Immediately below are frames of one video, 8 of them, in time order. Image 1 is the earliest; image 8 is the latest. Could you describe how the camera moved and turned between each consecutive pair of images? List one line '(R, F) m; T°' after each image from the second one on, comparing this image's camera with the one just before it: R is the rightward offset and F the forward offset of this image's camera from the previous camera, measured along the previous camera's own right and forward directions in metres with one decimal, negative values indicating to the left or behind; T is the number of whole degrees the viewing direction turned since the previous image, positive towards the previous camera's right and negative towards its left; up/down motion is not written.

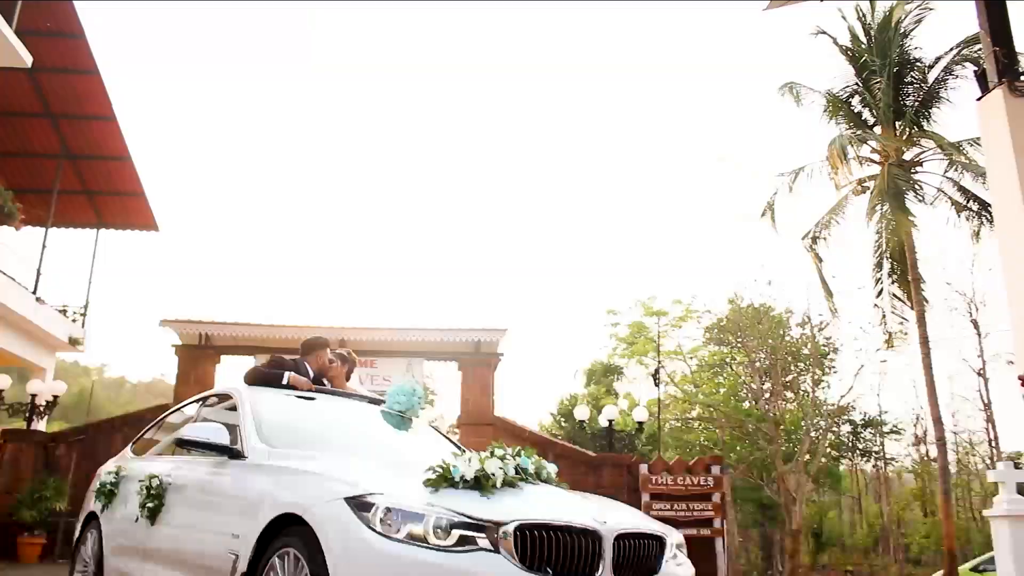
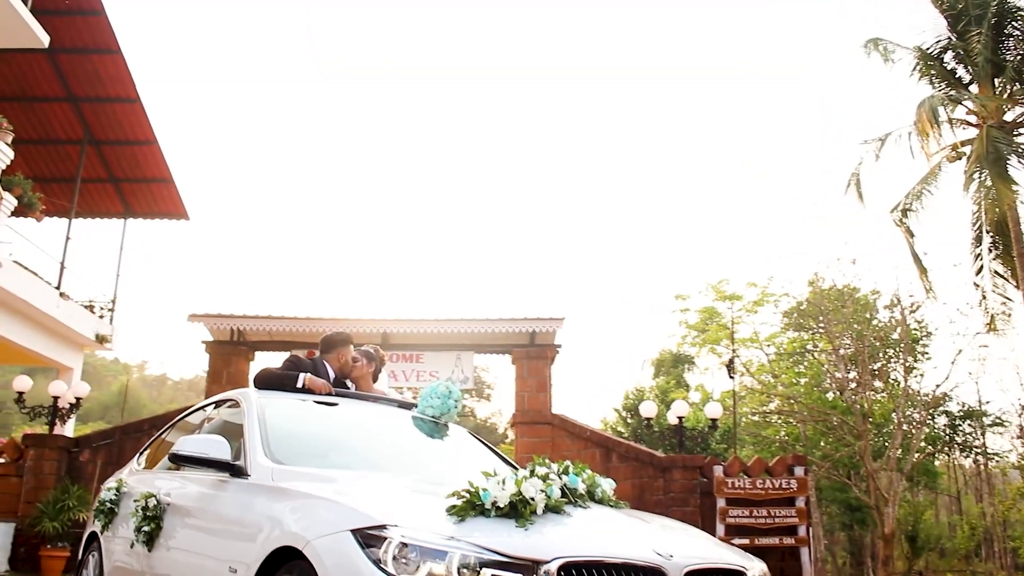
(+0.1, +1.4) m; -3°
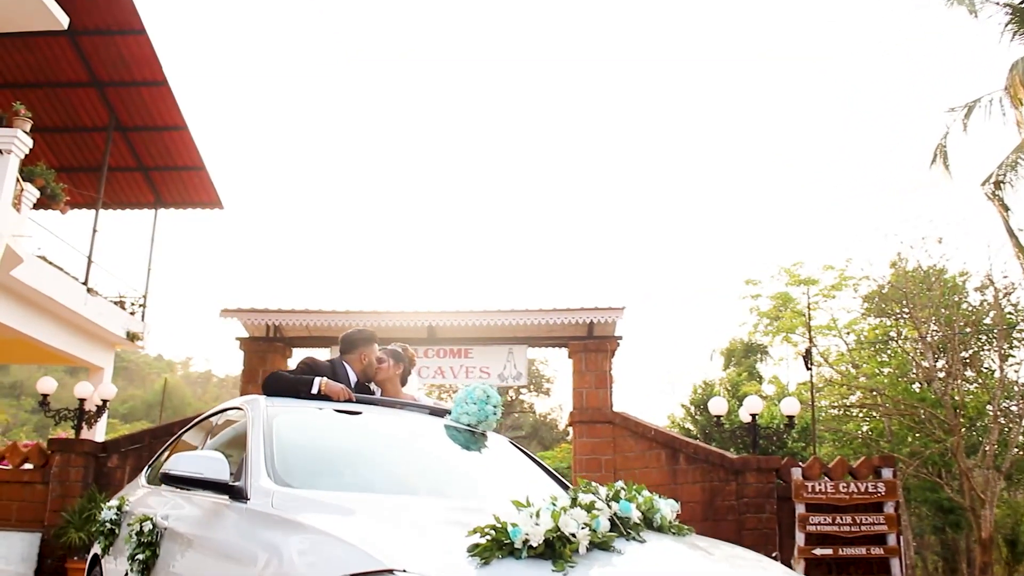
(+0.1, +1.1) m; -3°
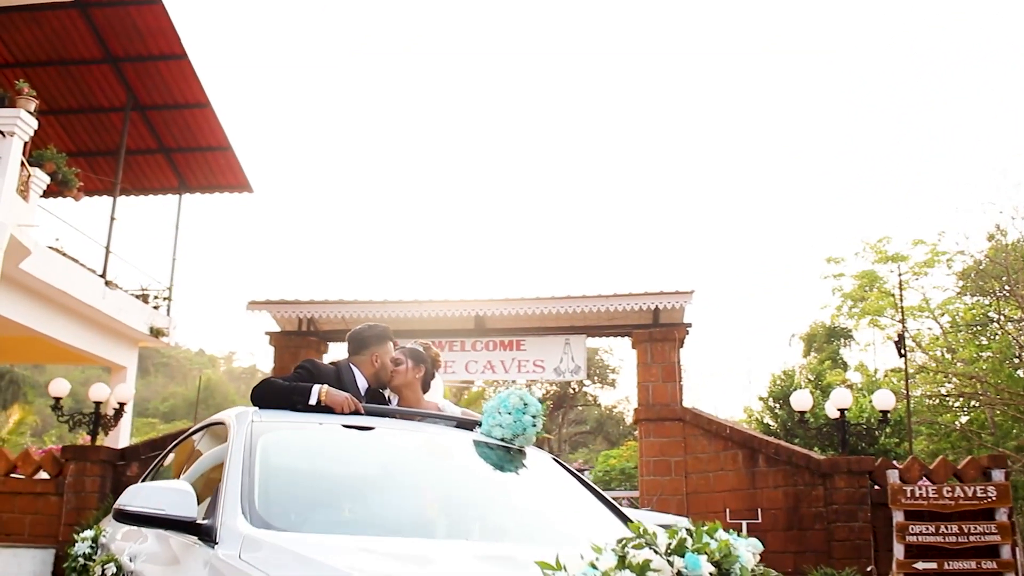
(+0.1, +1.4) m; -3°
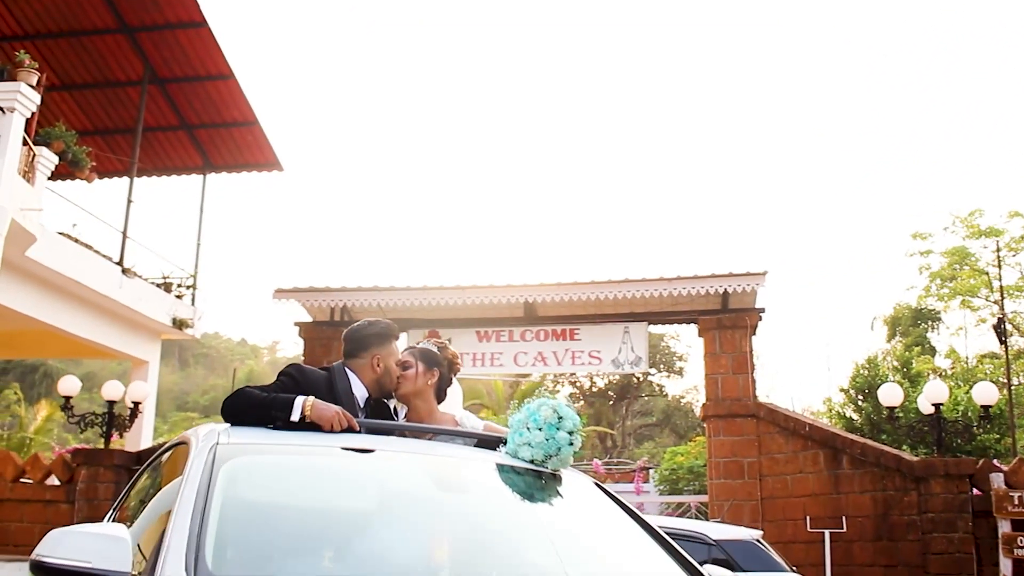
(+0.2, +1.2) m; -3°
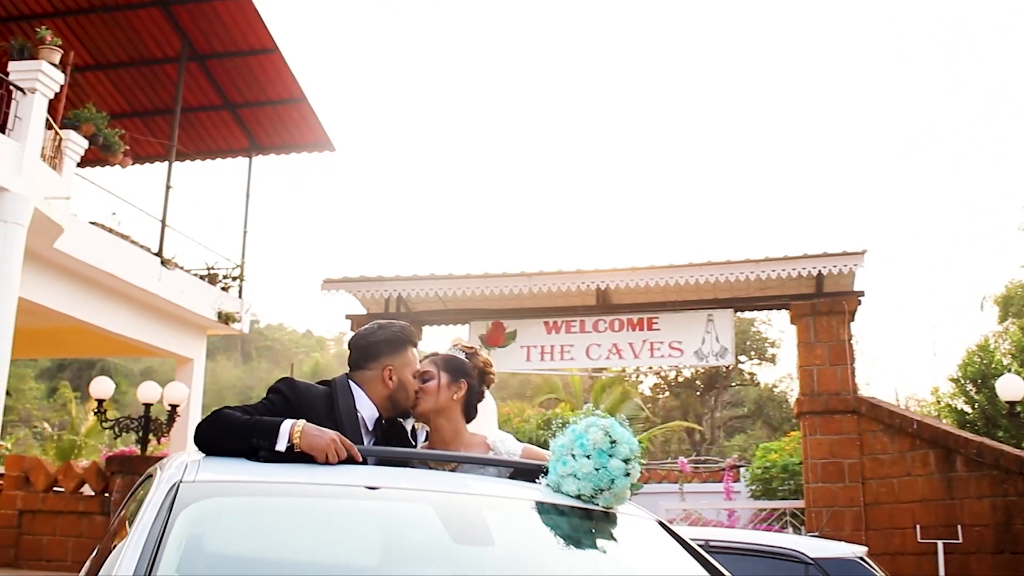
(+0.2, +1.0) m; -4°
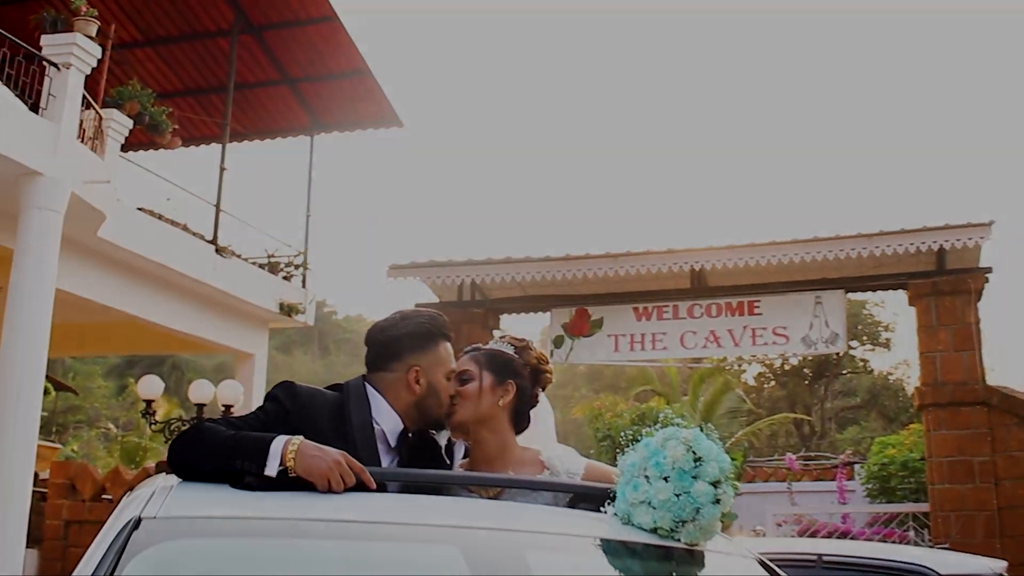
(+0.1, +1.0) m; -4°
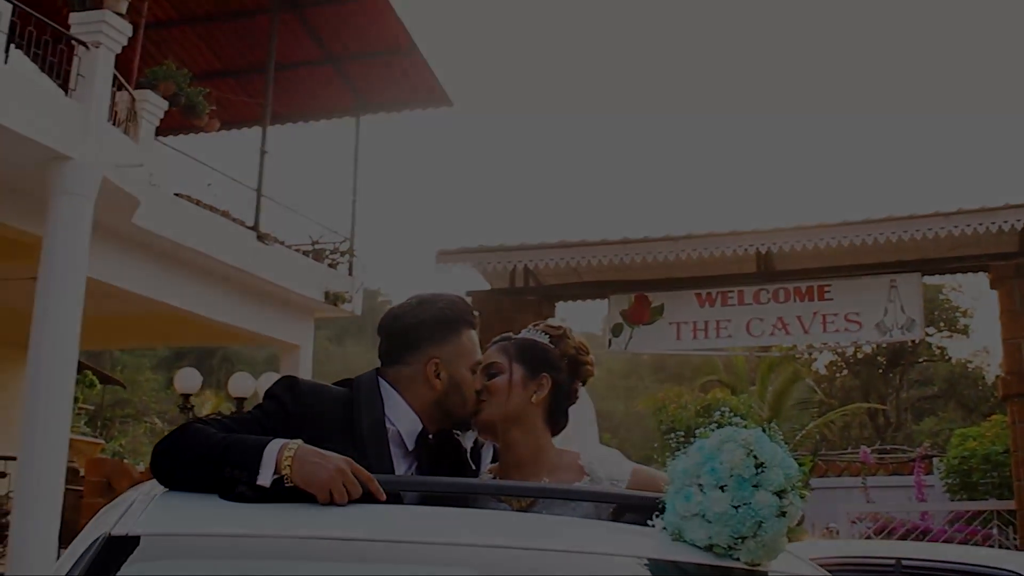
(+0.1, +0.5) m; -3°
